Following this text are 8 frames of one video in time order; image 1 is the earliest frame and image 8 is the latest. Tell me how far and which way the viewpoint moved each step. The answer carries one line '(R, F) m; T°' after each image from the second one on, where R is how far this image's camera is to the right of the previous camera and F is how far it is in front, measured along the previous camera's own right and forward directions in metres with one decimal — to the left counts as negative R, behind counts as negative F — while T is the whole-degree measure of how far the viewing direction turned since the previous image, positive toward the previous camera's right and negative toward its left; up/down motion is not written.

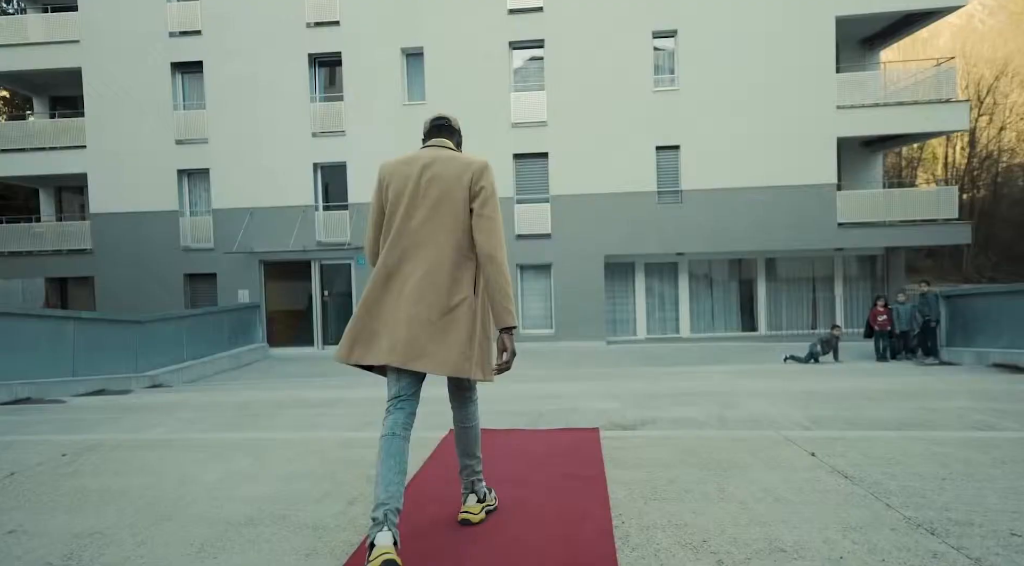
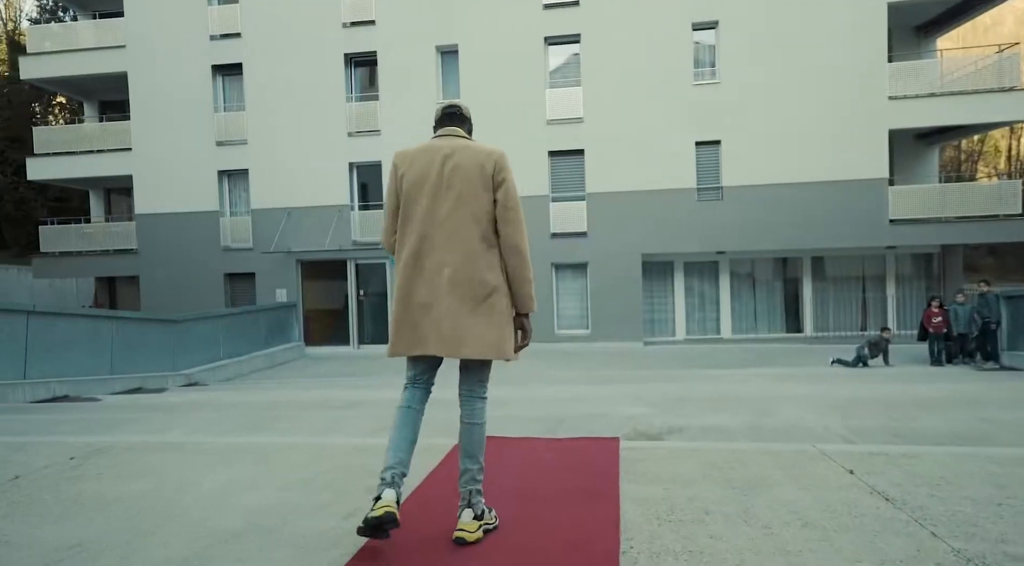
(+0.2, +0.2) m; -4°
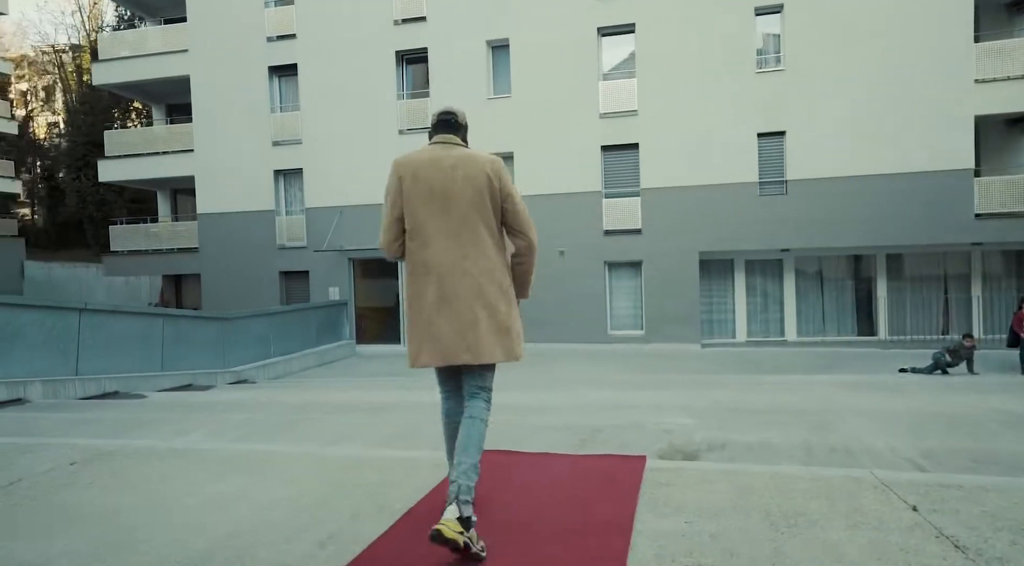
(+0.3, +0.4) m; -5°
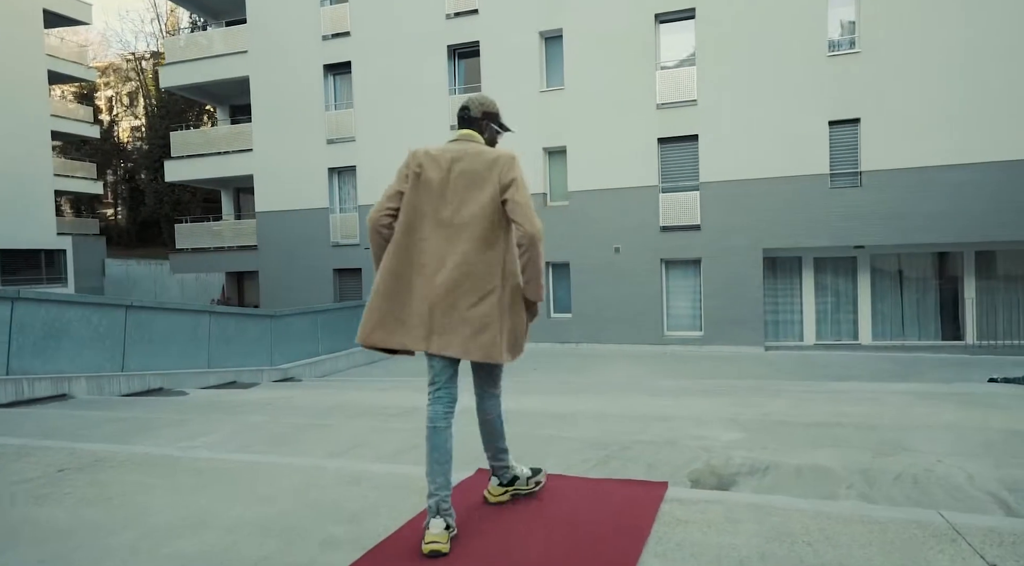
(+0.3, +0.4) m; -6°
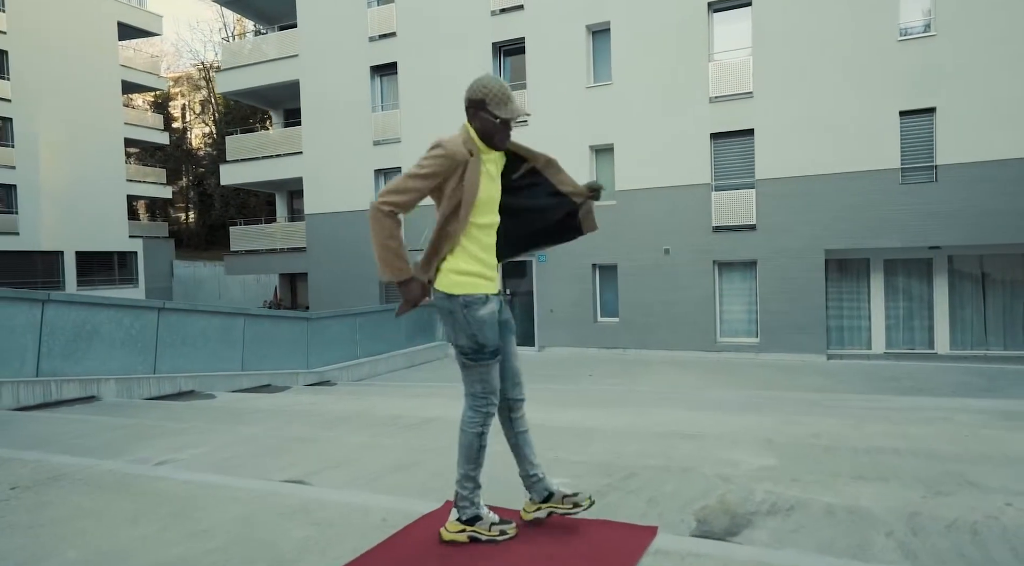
(+0.4, +0.5) m; -5°
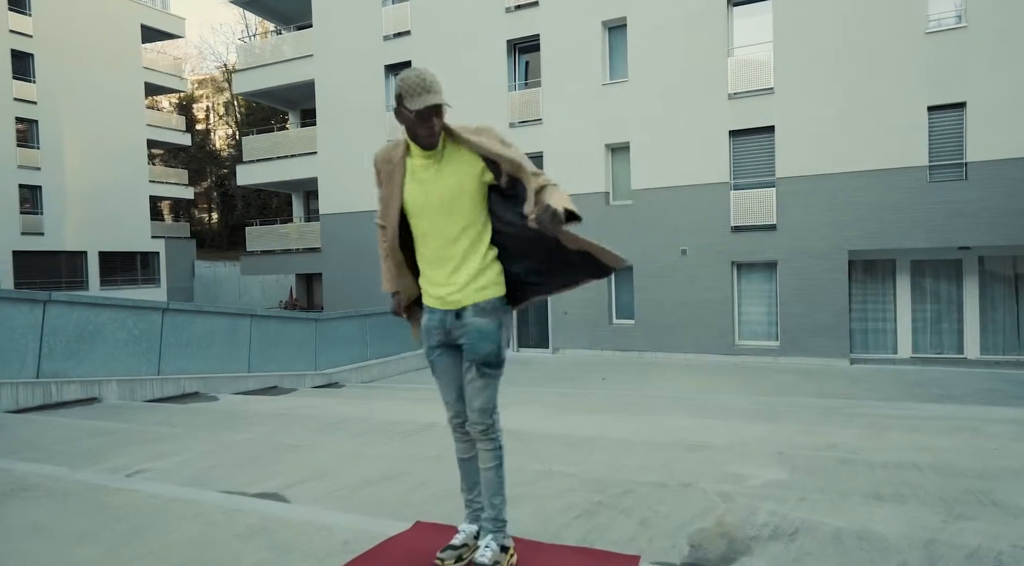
(+0.2, +0.2) m; -2°
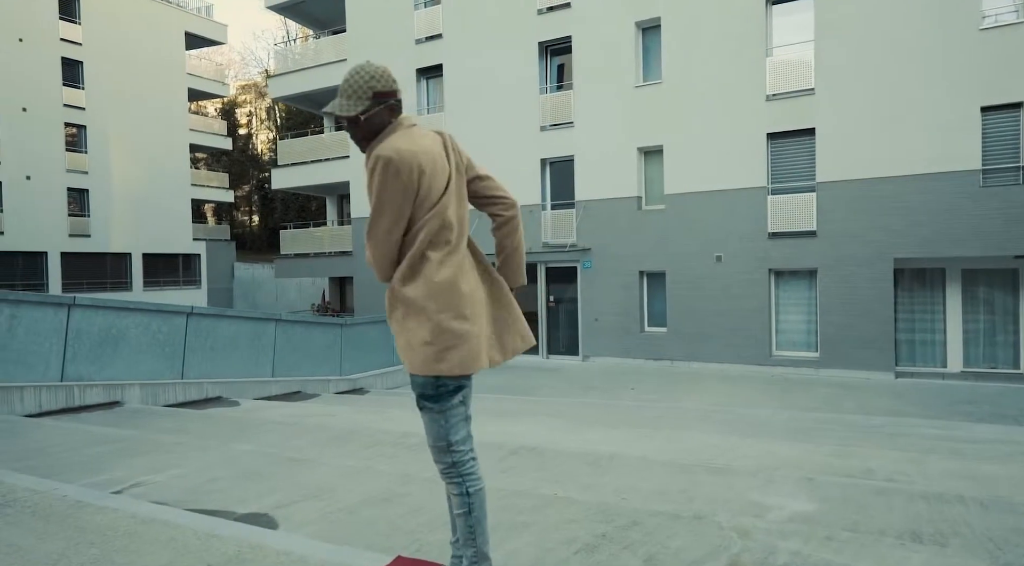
(+0.2, +0.2) m; -3°
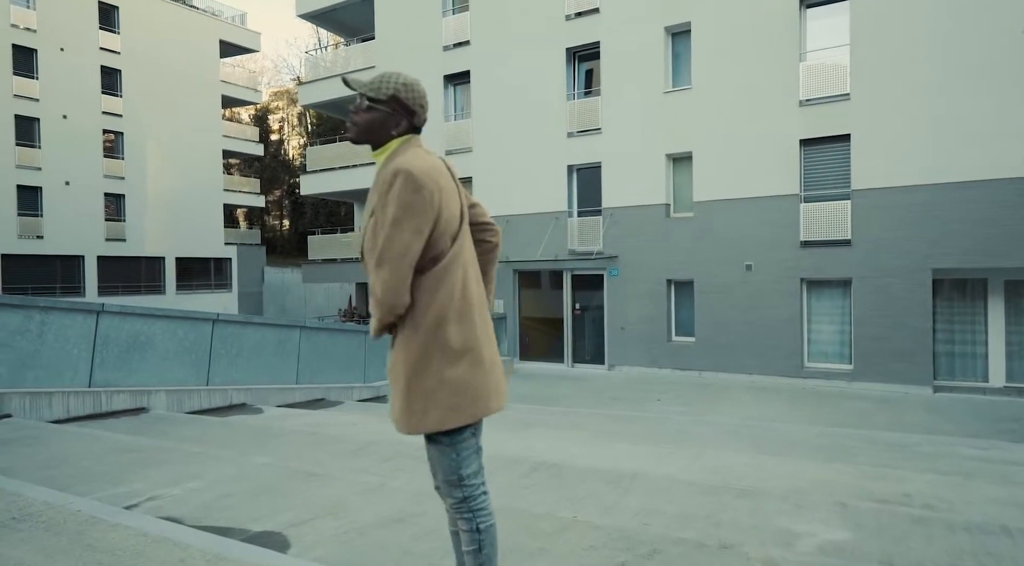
(+0.1, +0.1) m; -2°
